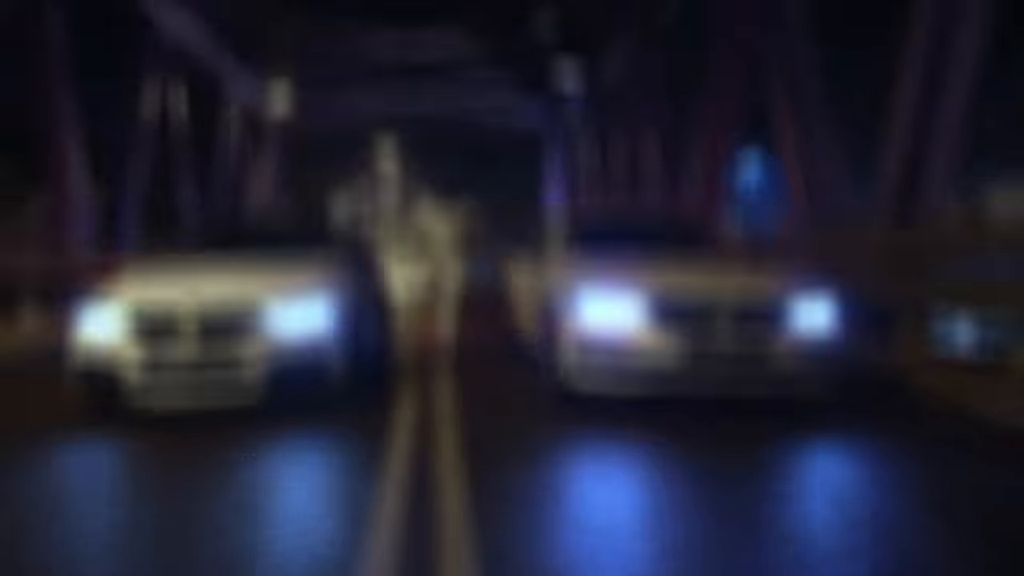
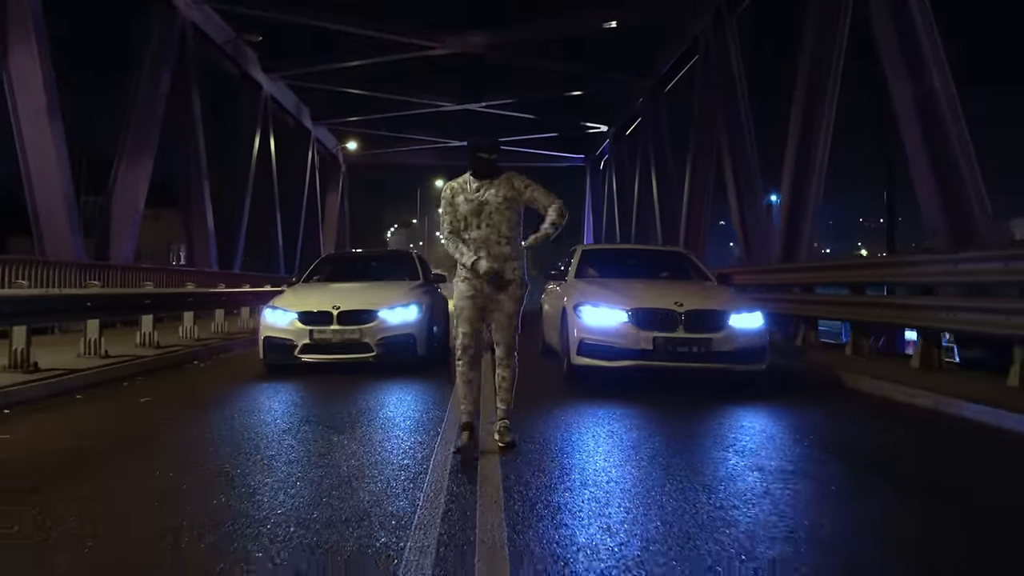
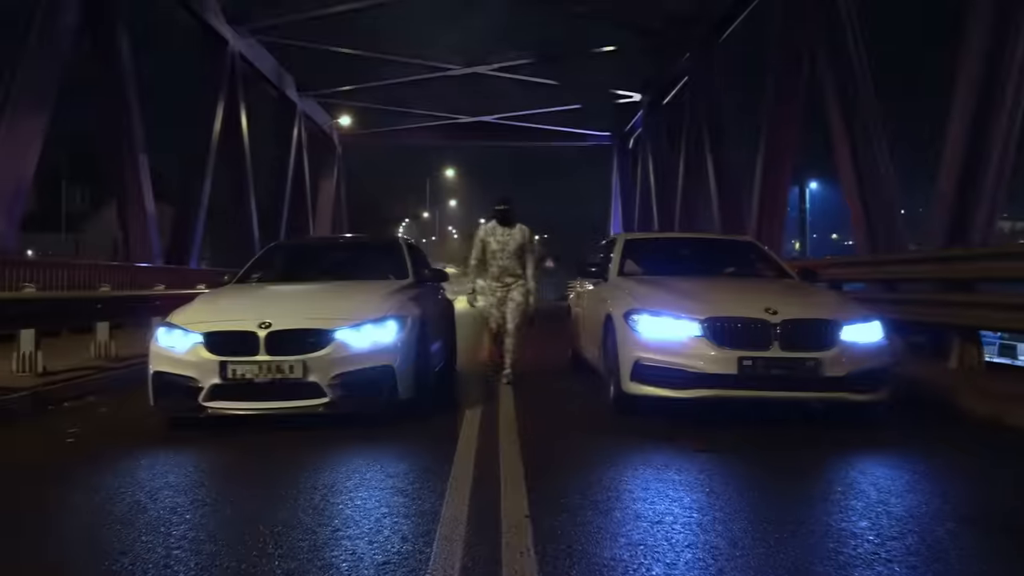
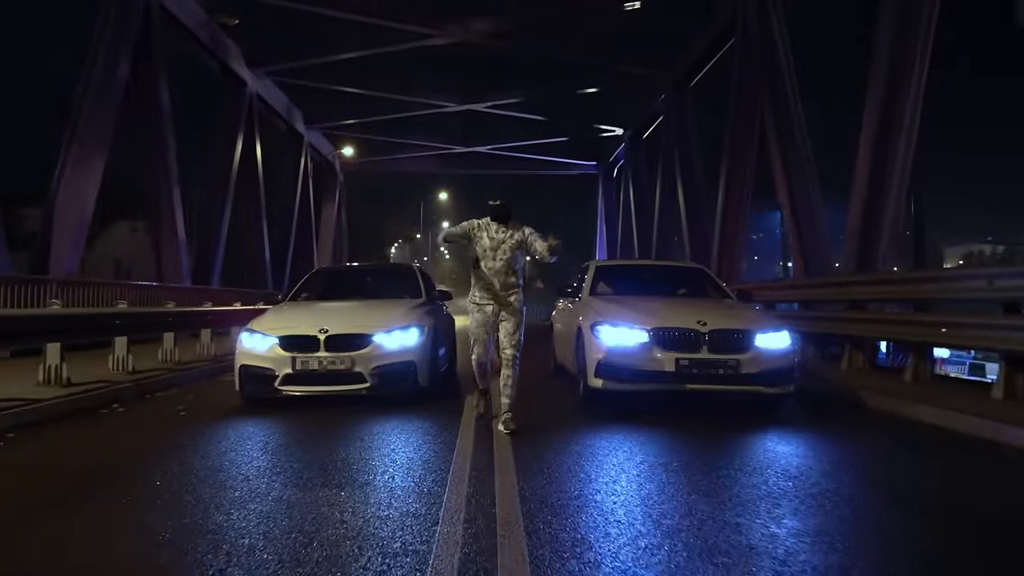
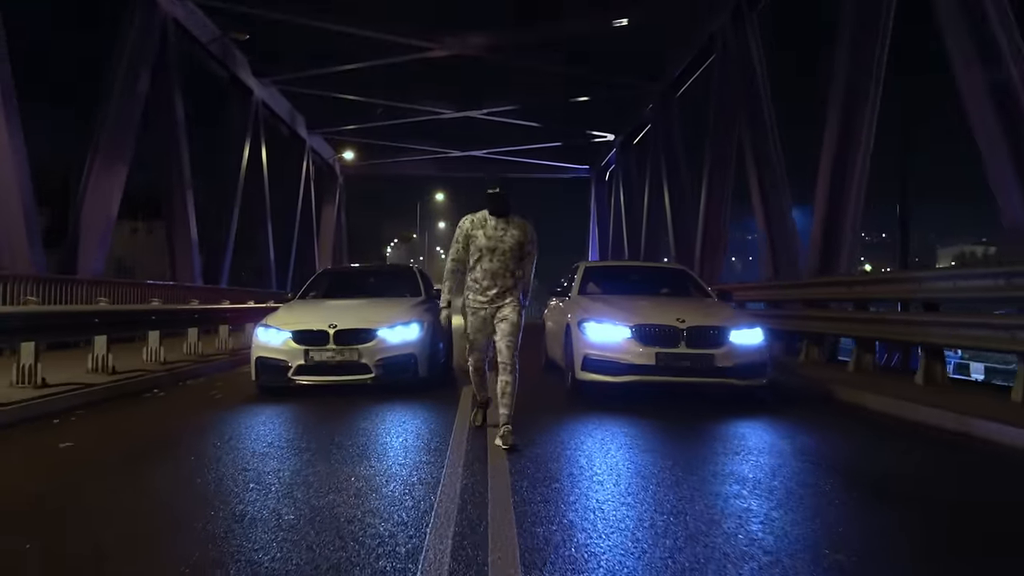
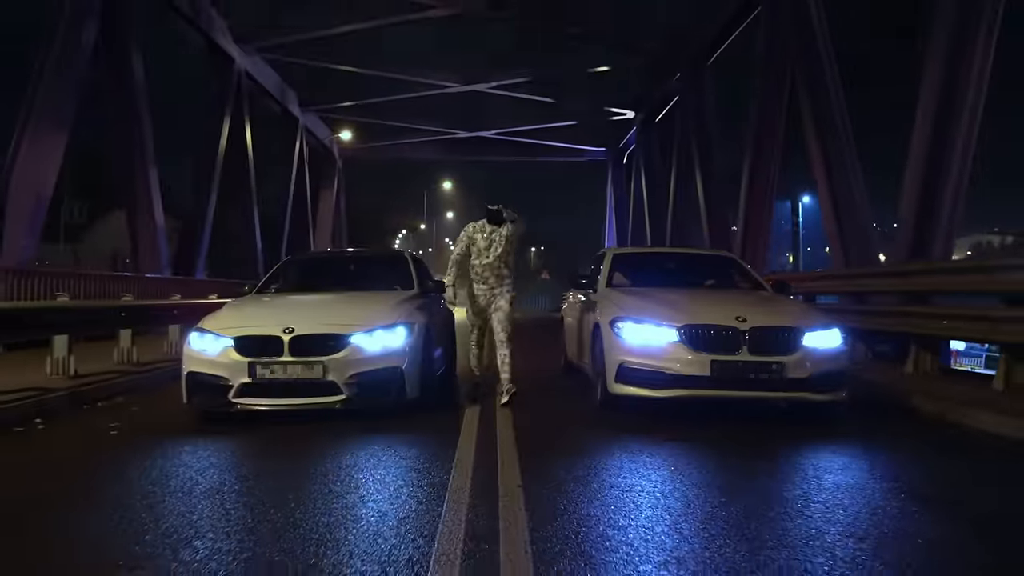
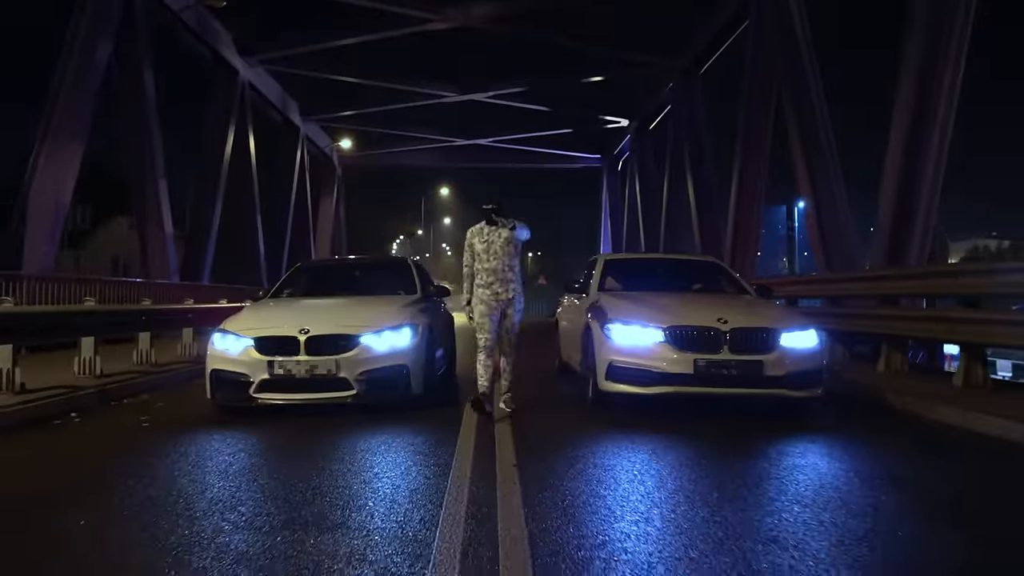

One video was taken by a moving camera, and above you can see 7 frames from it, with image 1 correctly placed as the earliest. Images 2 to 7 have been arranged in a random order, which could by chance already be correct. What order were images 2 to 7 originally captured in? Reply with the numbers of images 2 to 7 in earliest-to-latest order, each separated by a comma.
3, 6, 7, 4, 5, 2
